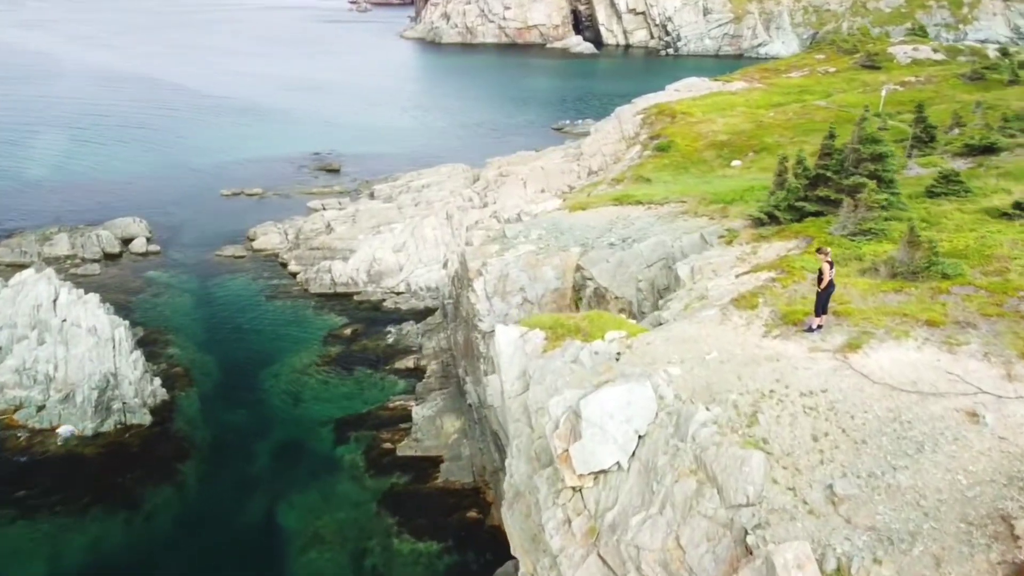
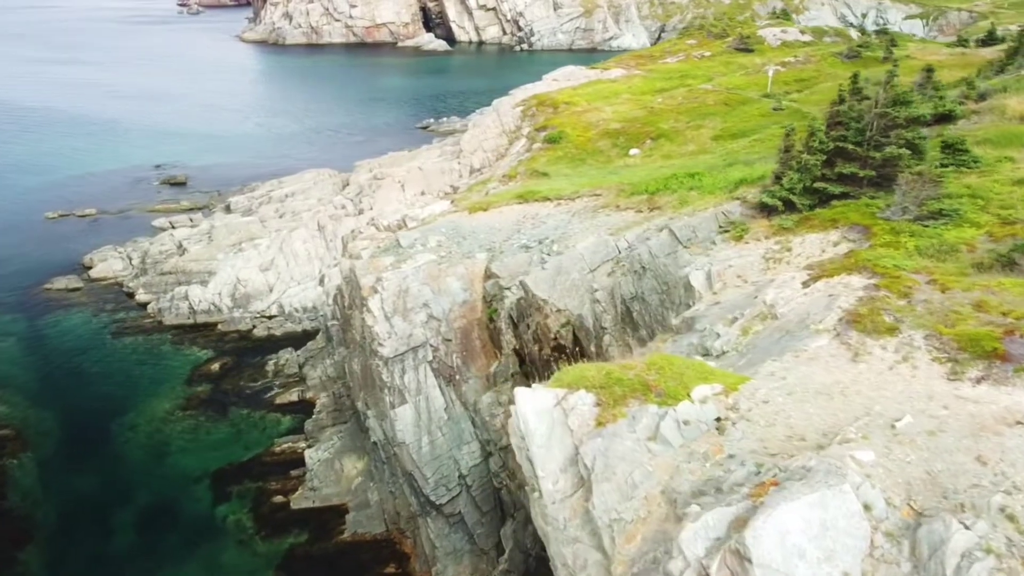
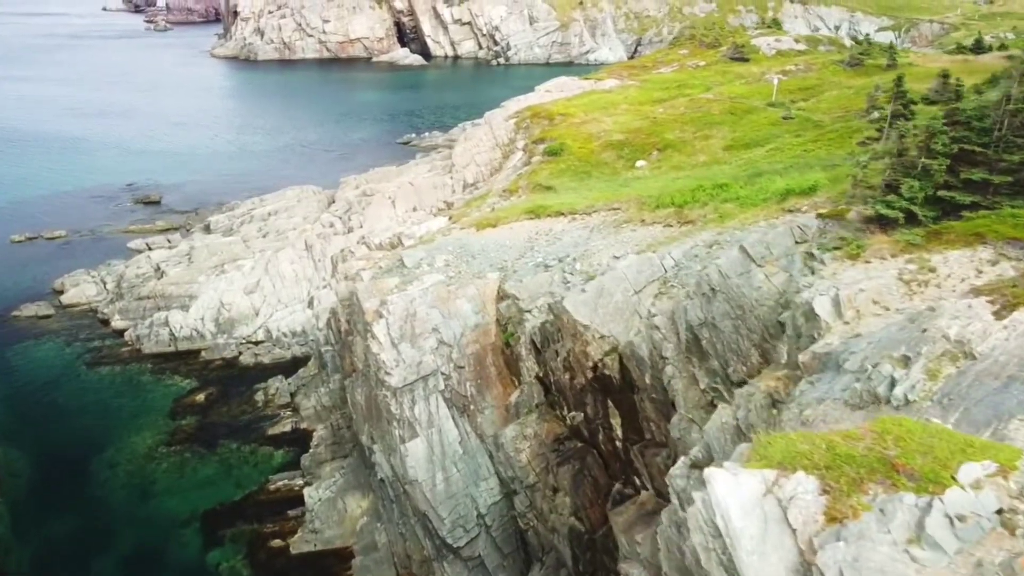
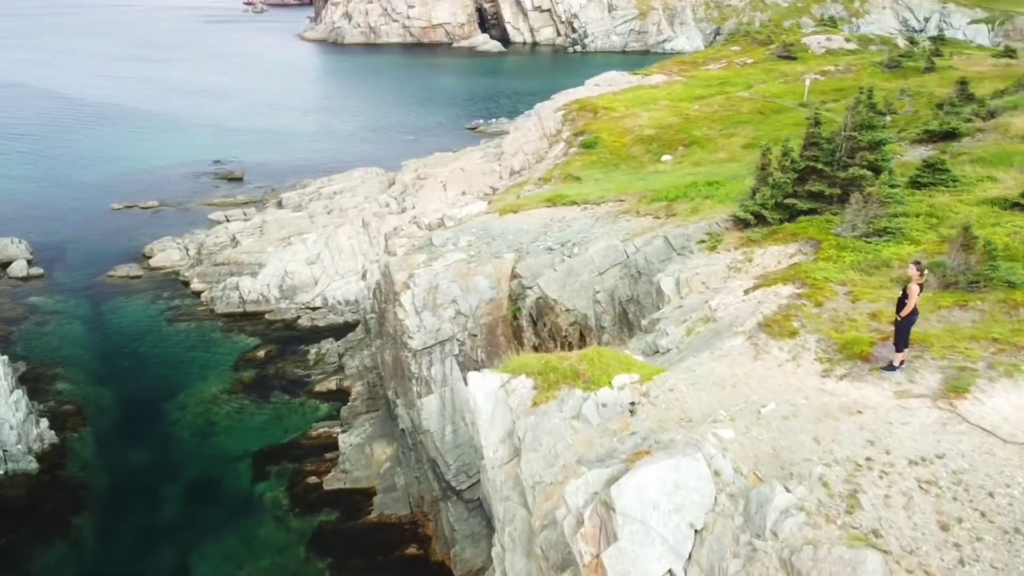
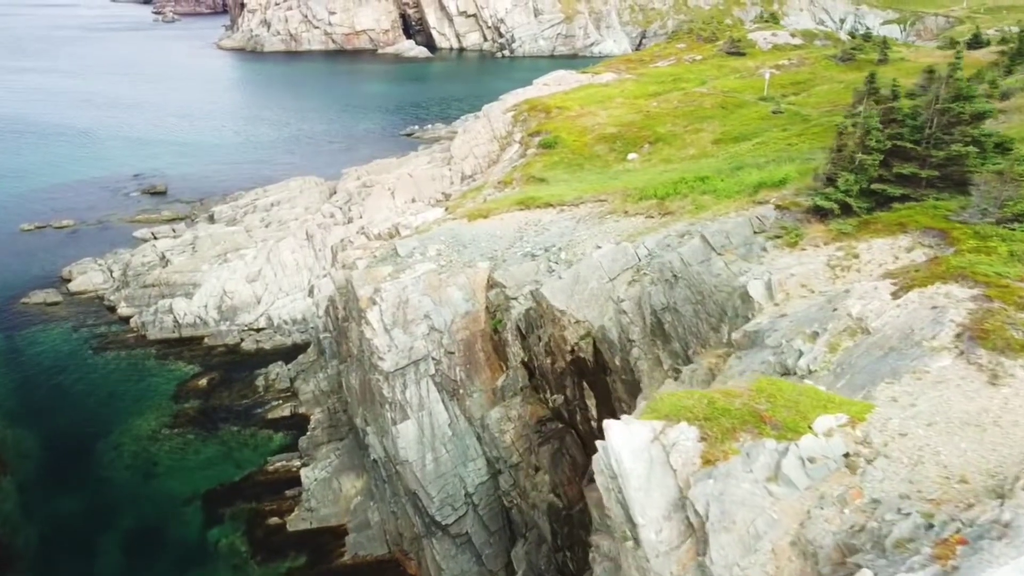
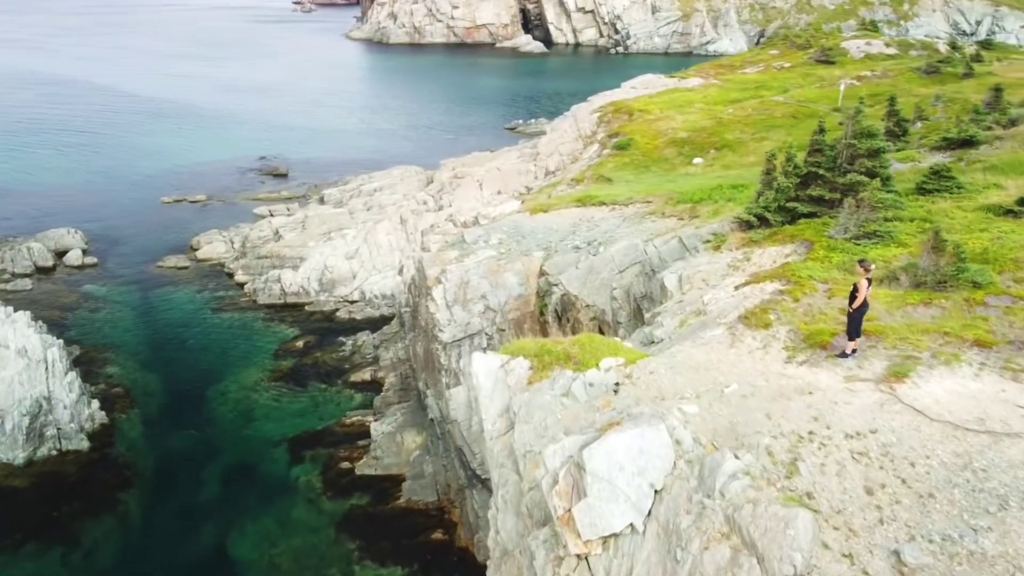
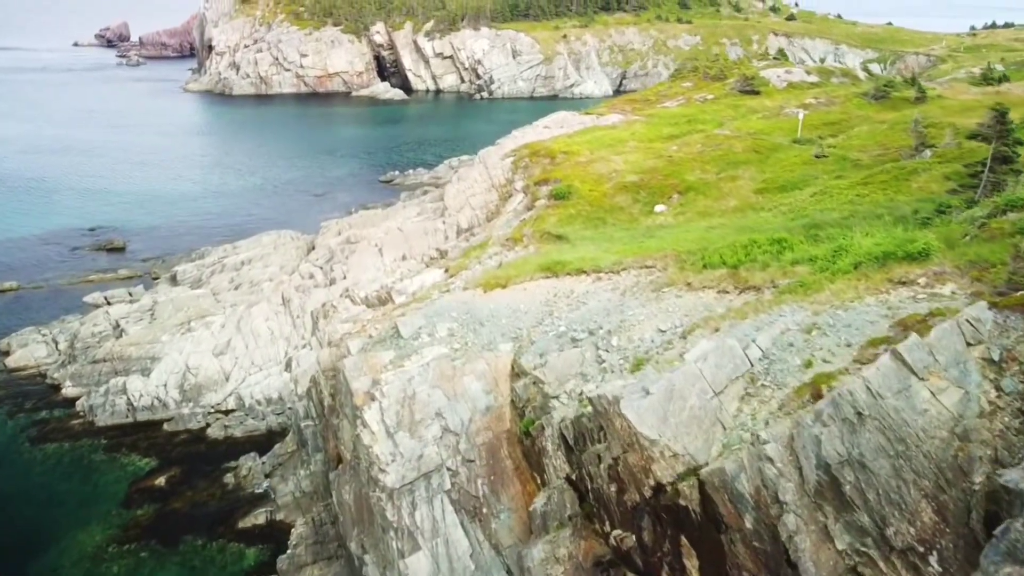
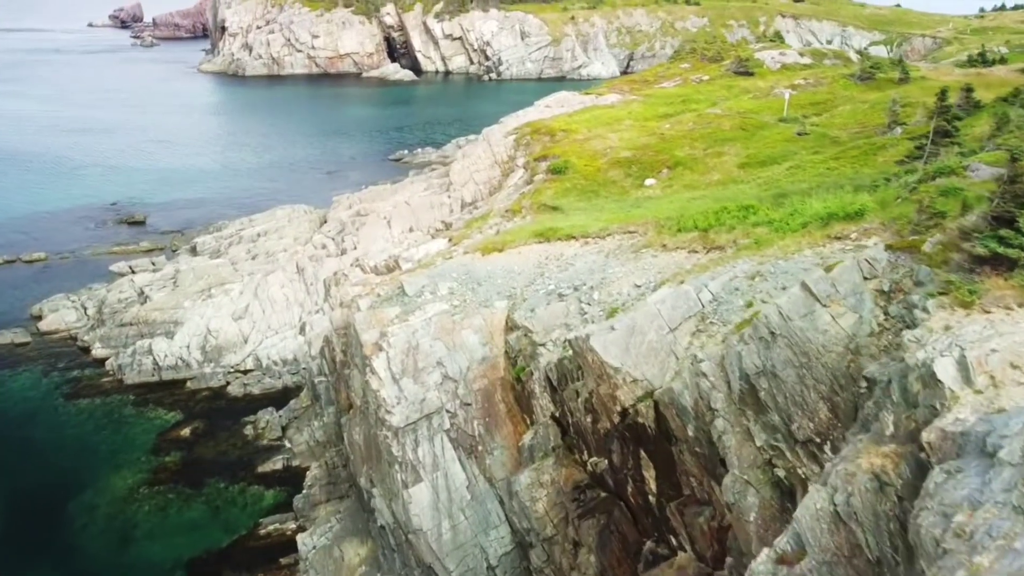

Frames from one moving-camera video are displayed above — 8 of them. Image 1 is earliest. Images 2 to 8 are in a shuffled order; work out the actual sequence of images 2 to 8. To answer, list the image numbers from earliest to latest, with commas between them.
6, 4, 2, 5, 3, 8, 7
